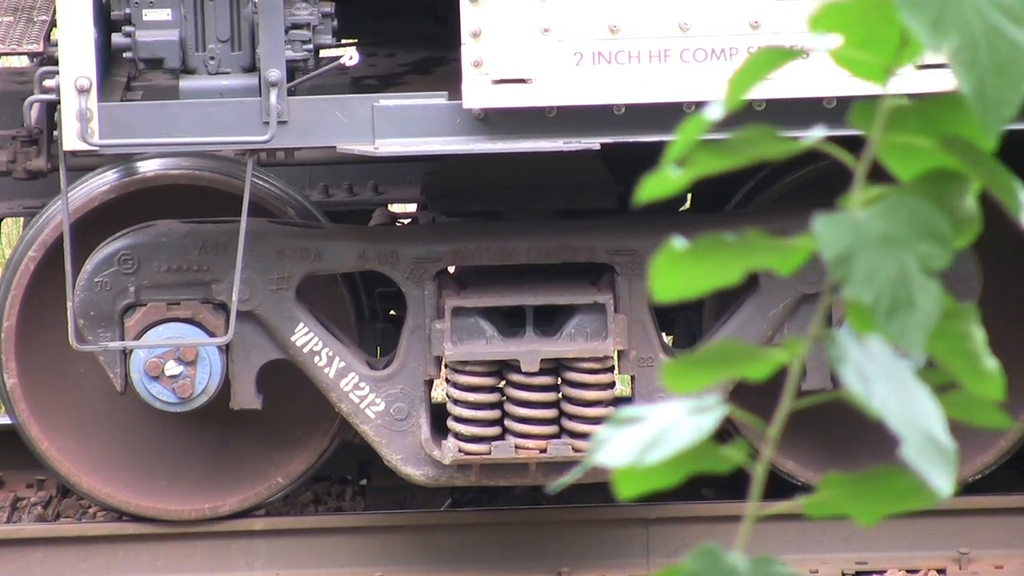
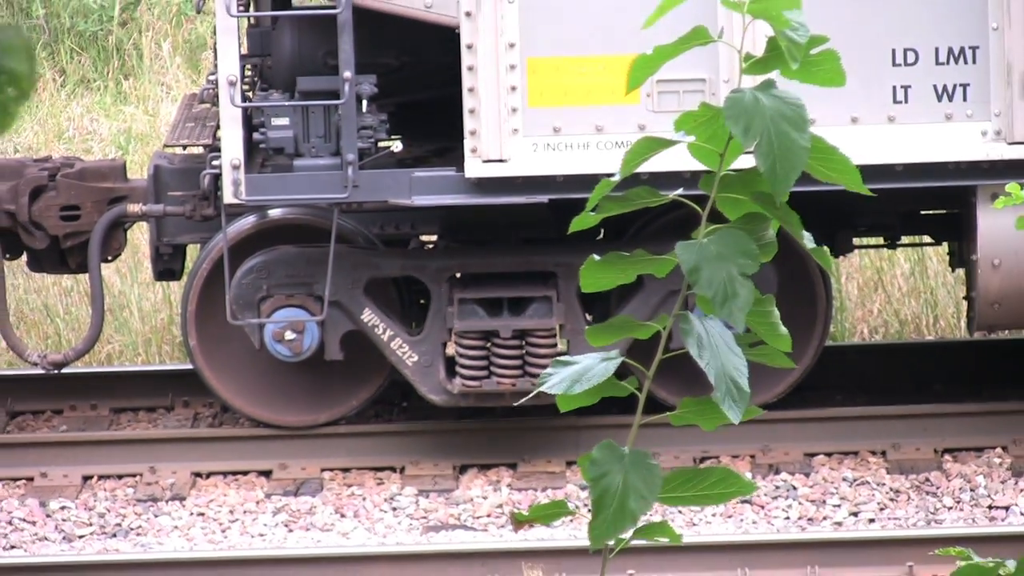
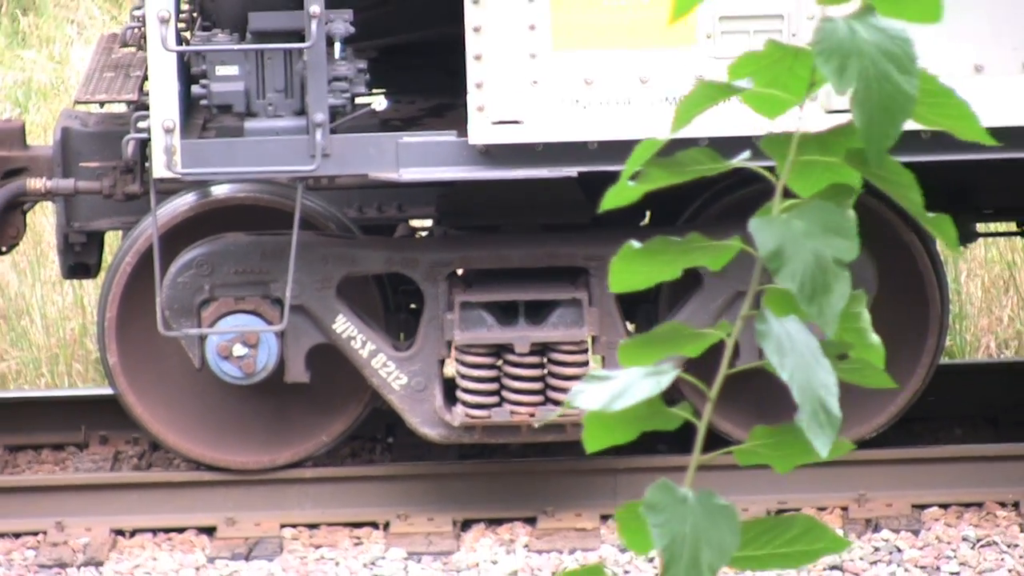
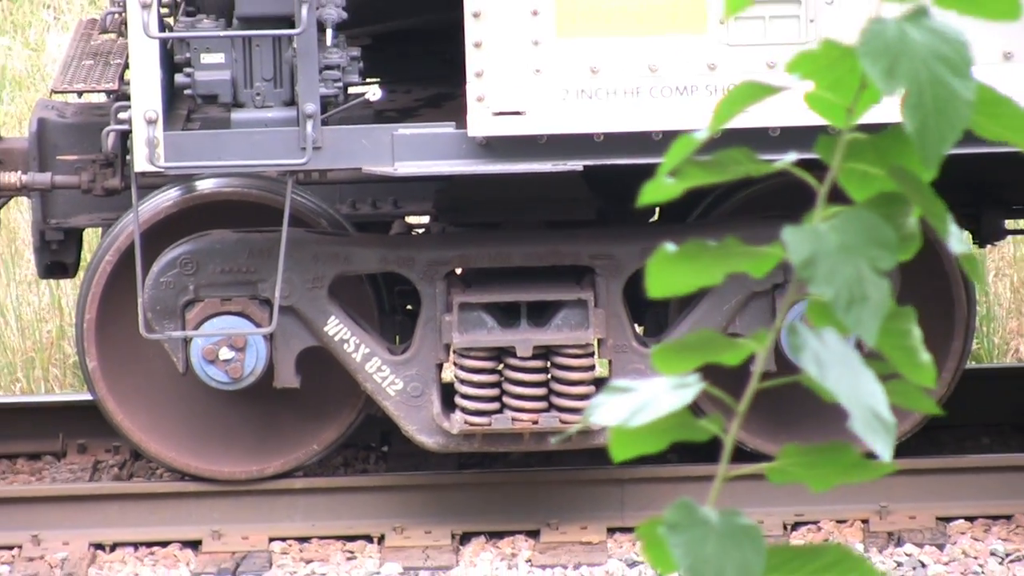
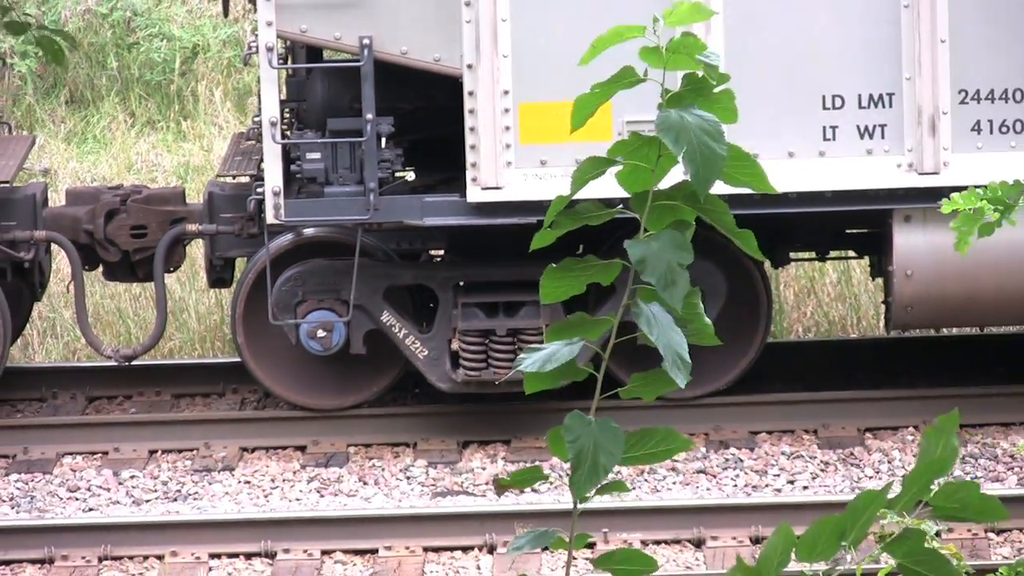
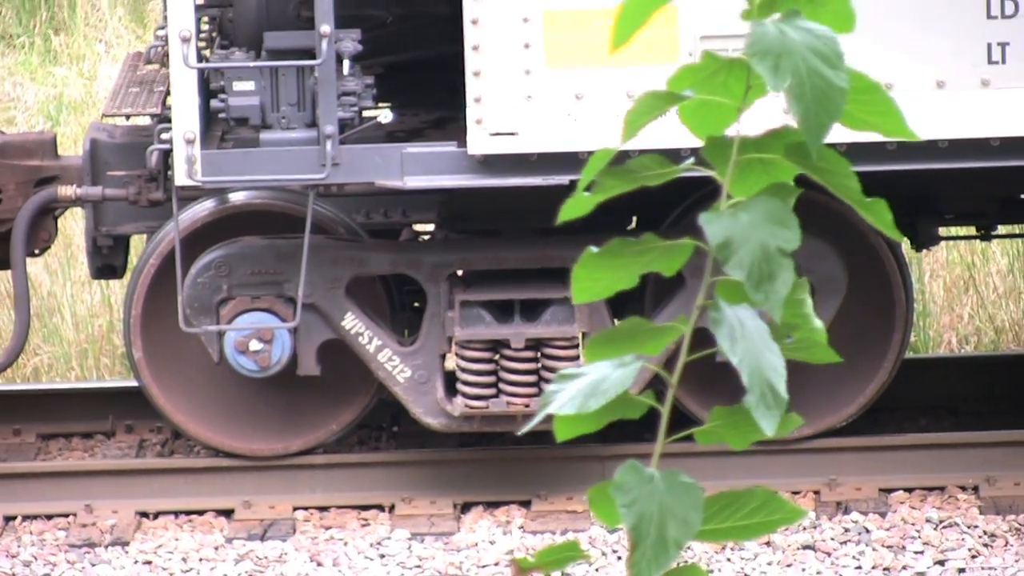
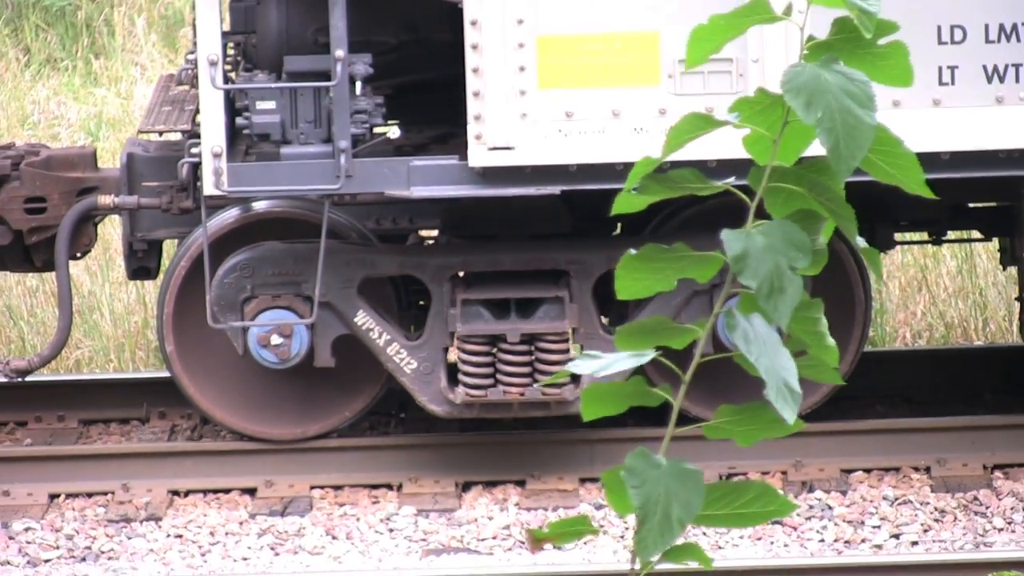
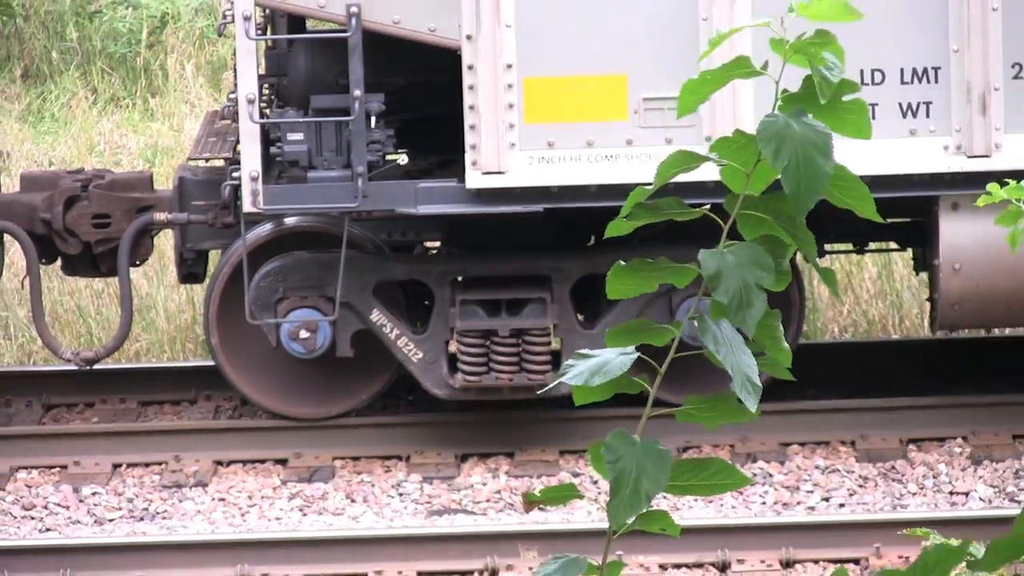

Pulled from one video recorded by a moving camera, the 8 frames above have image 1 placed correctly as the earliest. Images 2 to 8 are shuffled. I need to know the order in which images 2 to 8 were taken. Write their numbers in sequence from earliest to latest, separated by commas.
4, 3, 6, 7, 2, 8, 5
